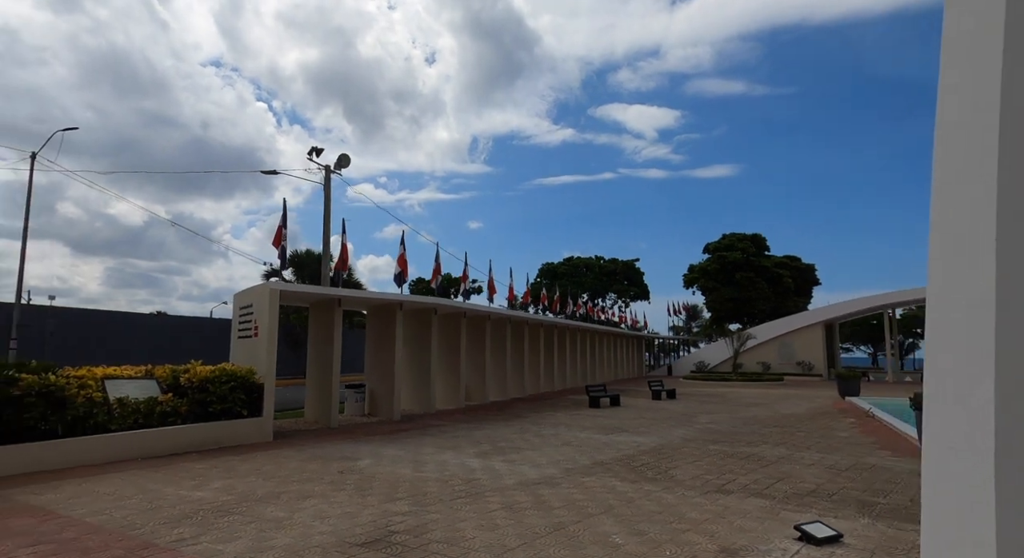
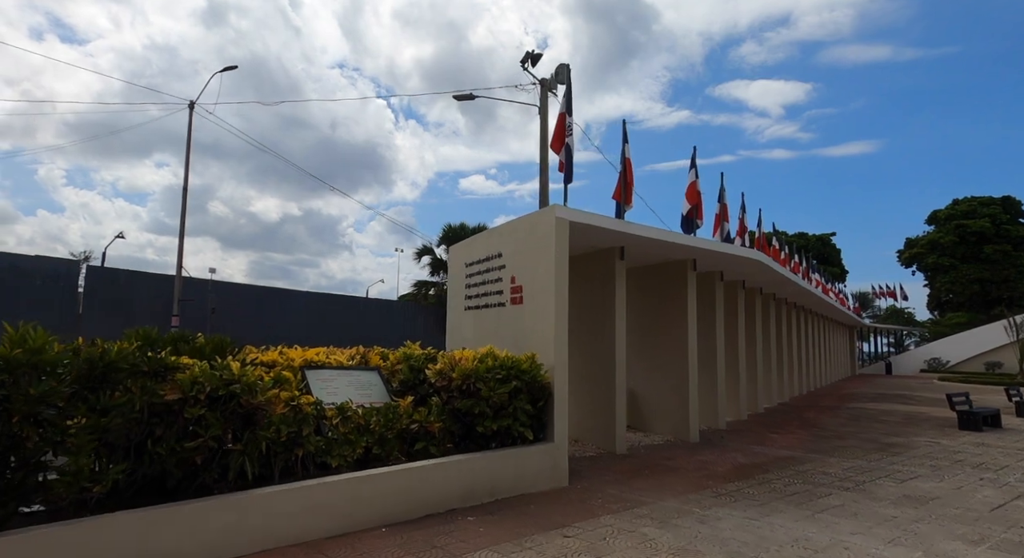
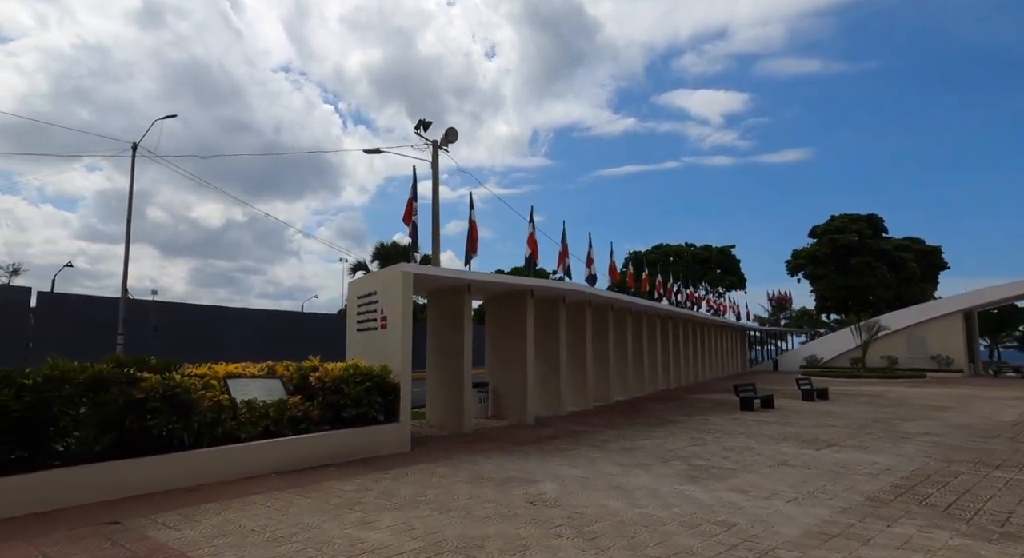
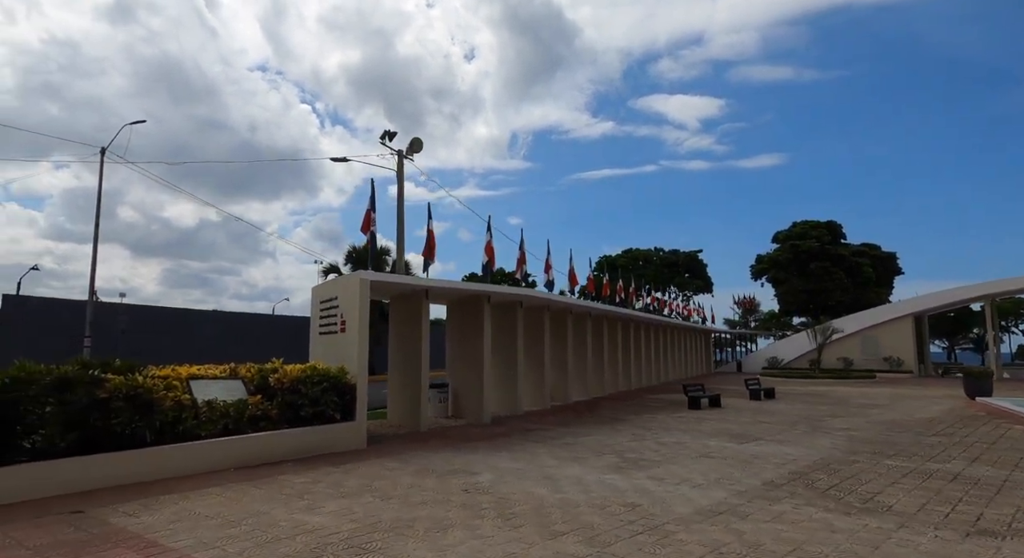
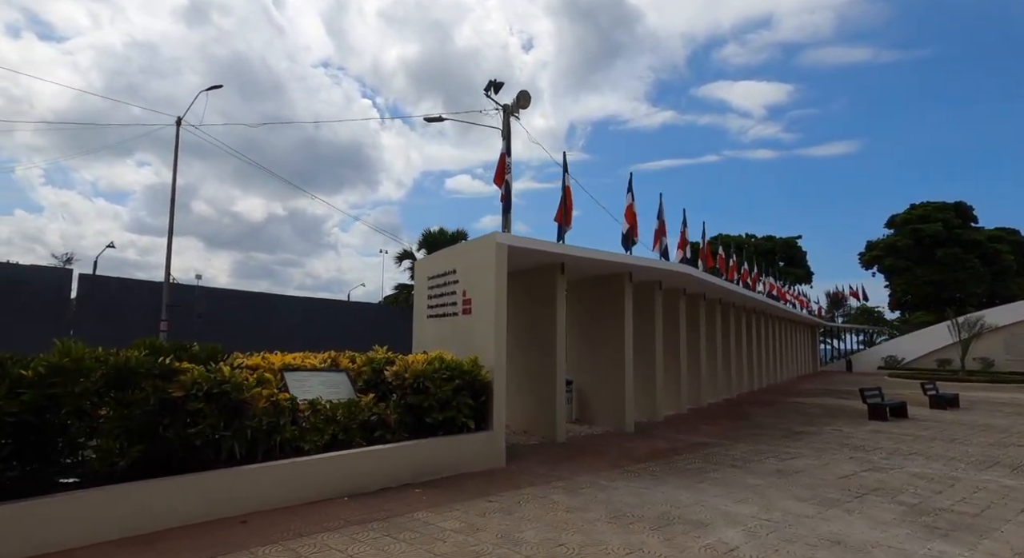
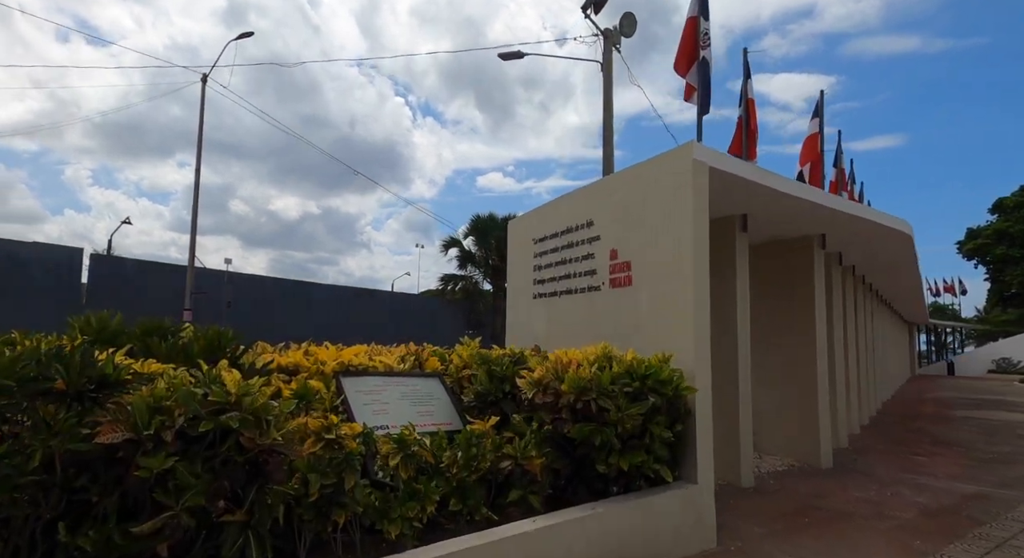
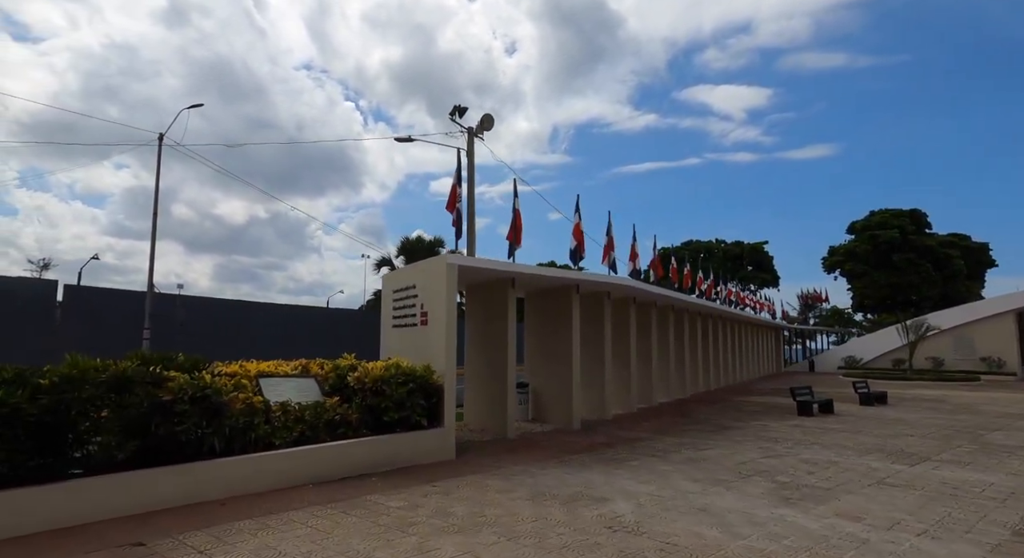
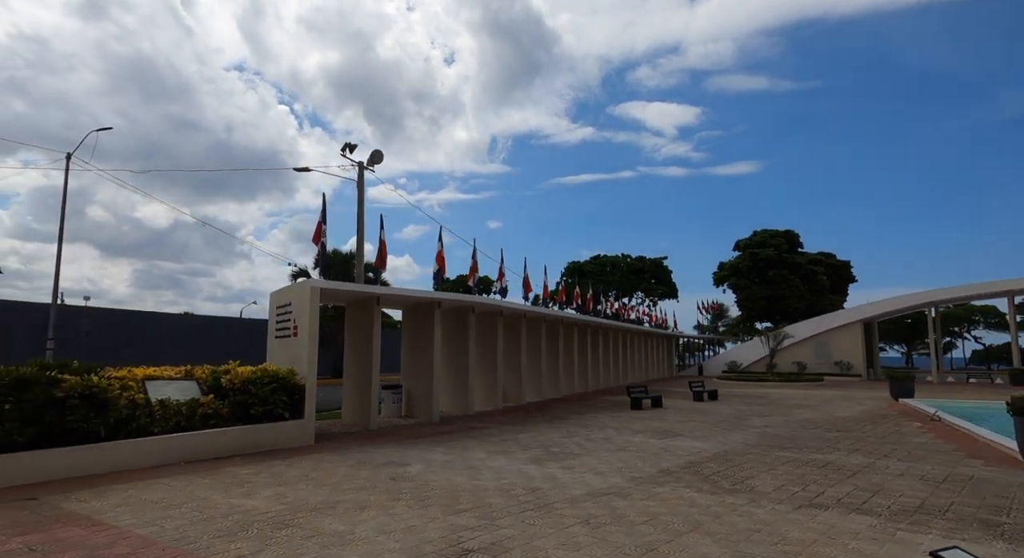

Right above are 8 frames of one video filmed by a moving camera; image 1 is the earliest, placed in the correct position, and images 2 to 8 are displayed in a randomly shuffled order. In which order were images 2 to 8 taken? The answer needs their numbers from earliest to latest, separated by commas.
8, 4, 3, 7, 5, 2, 6
